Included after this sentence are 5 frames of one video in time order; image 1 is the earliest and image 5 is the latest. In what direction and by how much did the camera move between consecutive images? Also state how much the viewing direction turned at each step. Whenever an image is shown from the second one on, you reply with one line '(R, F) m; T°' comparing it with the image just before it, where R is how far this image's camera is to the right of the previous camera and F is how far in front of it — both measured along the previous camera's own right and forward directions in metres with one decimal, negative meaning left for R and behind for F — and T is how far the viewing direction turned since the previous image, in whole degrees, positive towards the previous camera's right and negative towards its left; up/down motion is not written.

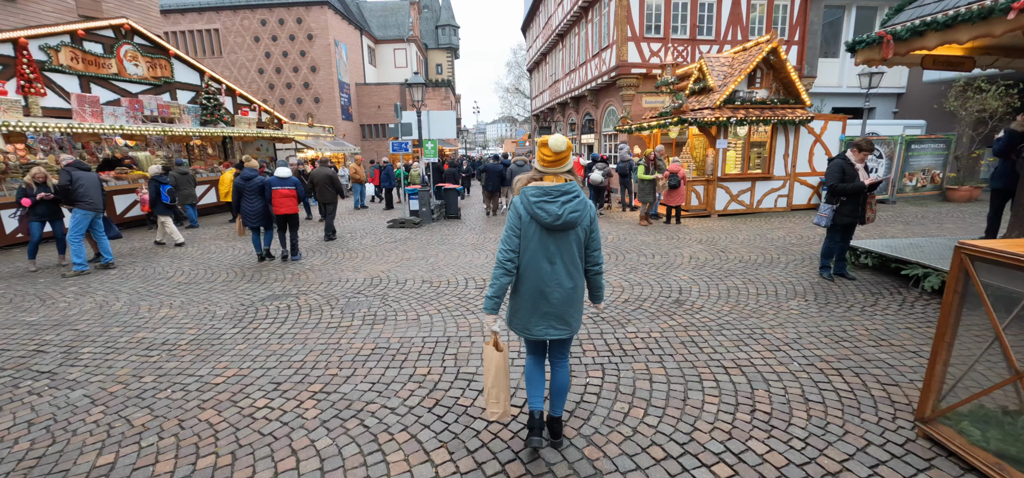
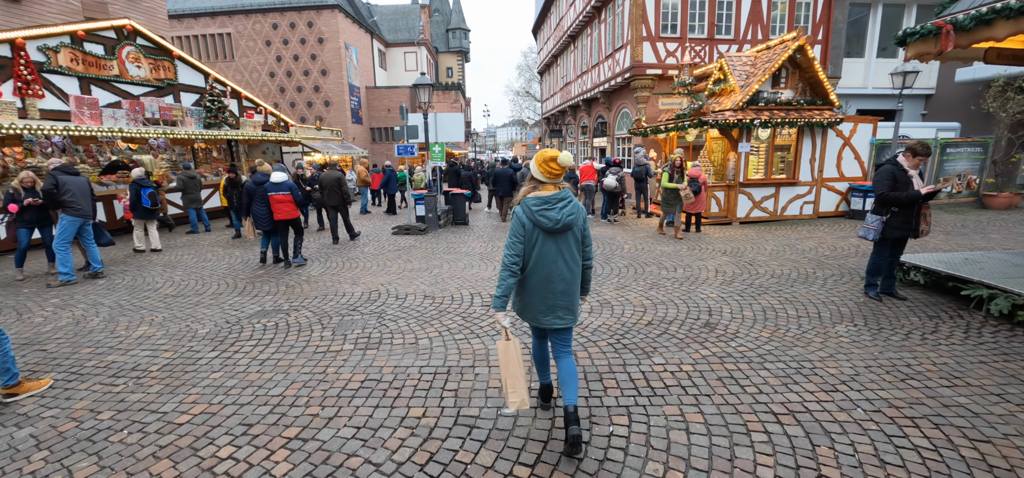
(0.0, +0.5) m; -1°
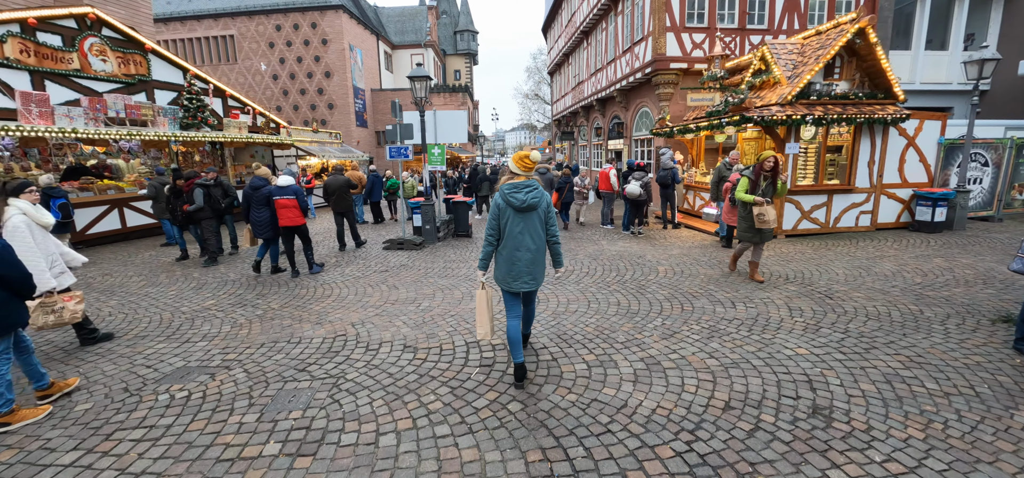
(0.0, +1.4) m; -1°
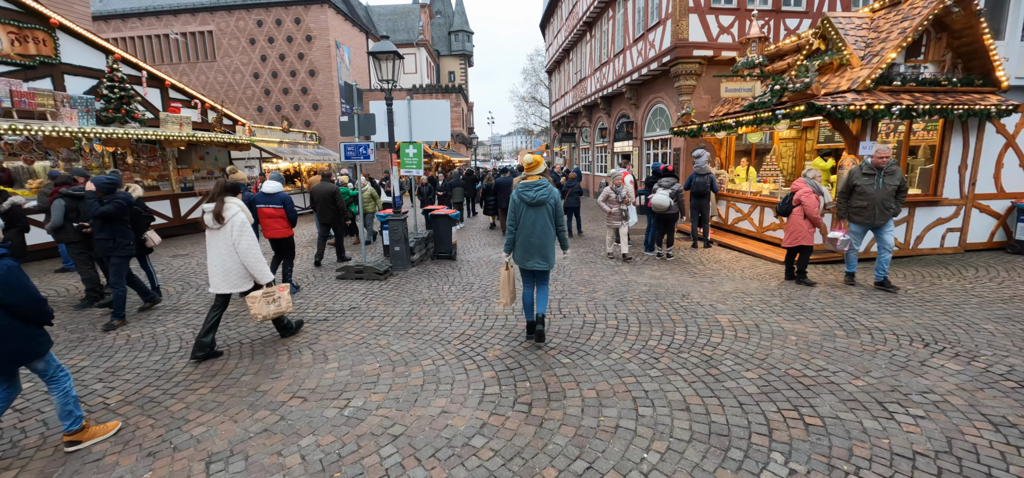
(0.0, +2.2) m; +1°
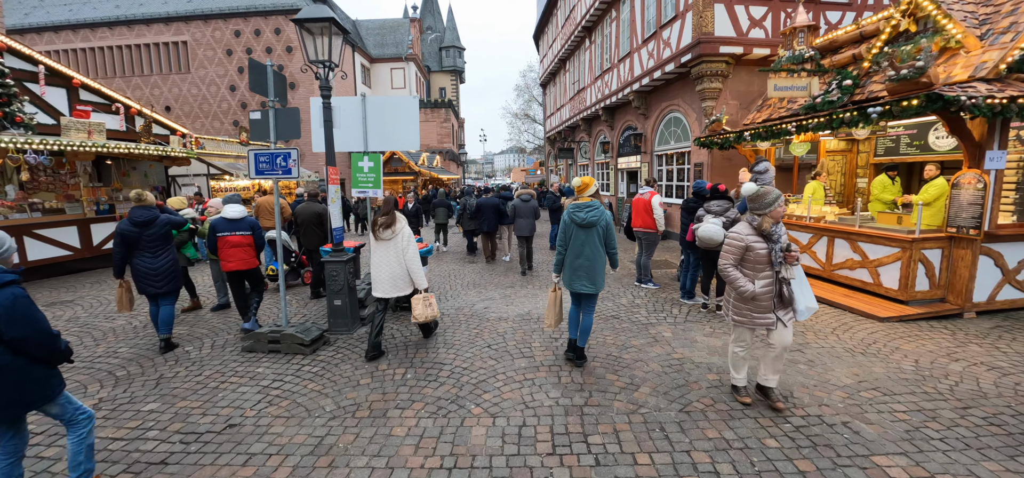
(0.0, +2.2) m; +1°
